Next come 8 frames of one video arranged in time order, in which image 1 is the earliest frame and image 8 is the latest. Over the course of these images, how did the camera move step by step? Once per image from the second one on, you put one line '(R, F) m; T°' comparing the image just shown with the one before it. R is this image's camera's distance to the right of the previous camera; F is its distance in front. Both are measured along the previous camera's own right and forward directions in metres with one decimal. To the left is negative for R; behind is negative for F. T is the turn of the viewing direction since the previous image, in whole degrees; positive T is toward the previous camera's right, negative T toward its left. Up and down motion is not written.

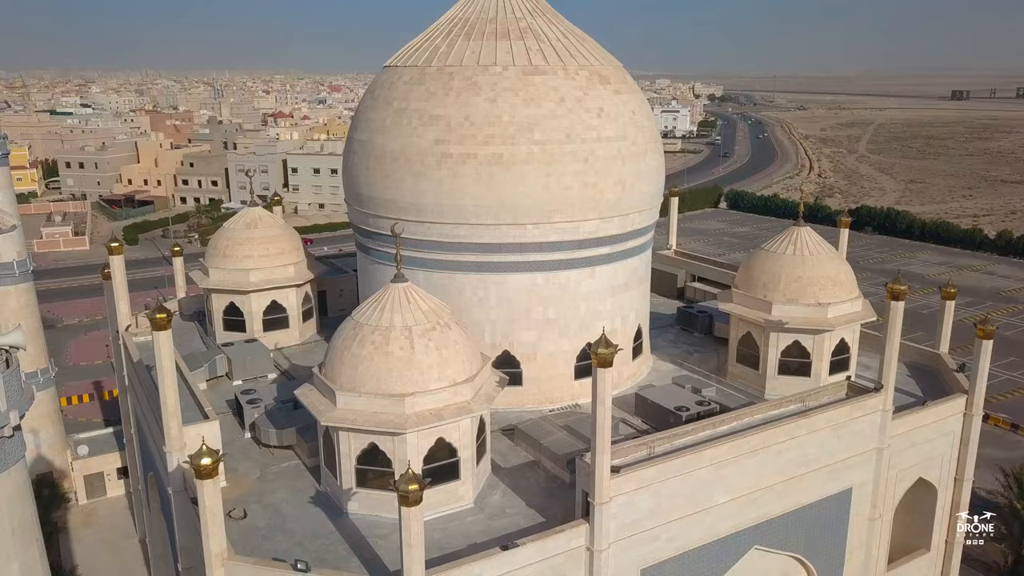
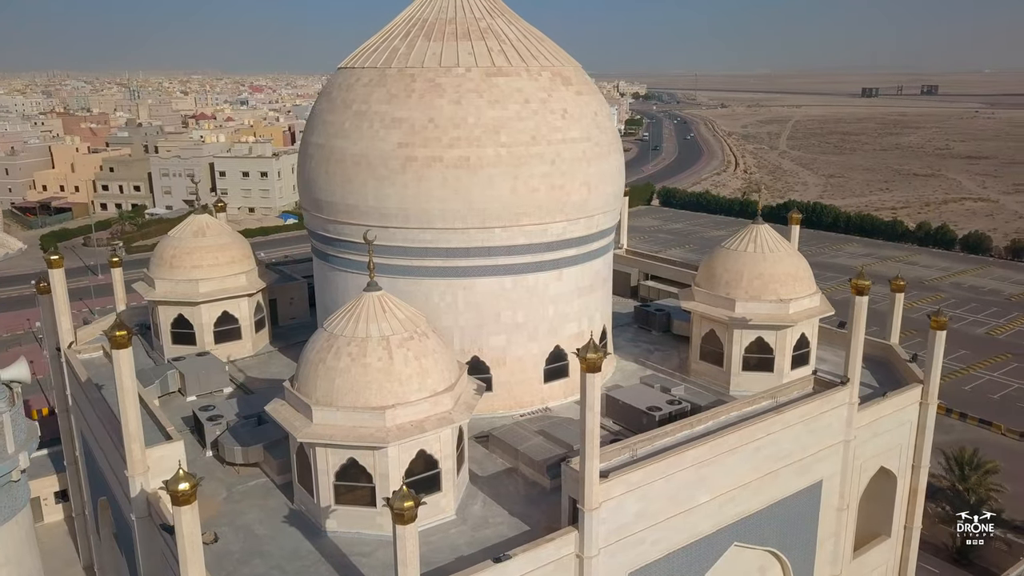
(-0.6, +0.2) m; +5°
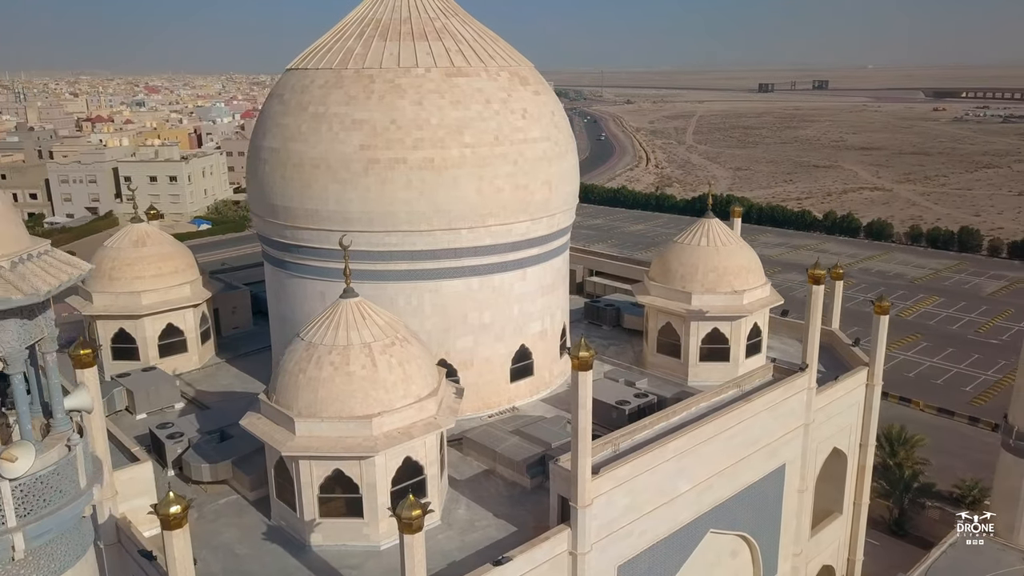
(-0.8, +0.1) m; +6°
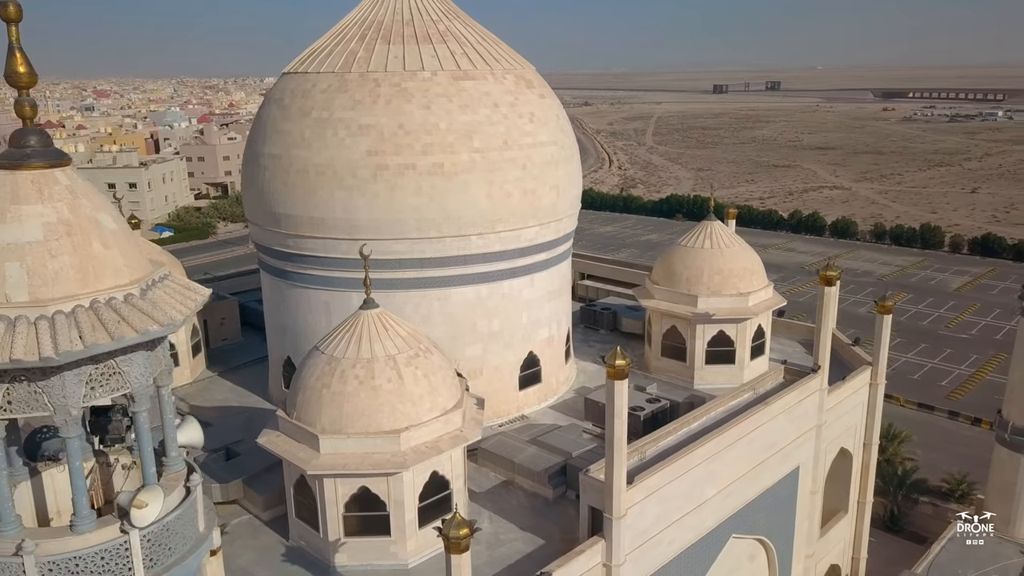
(-0.7, +0.2) m; +3°
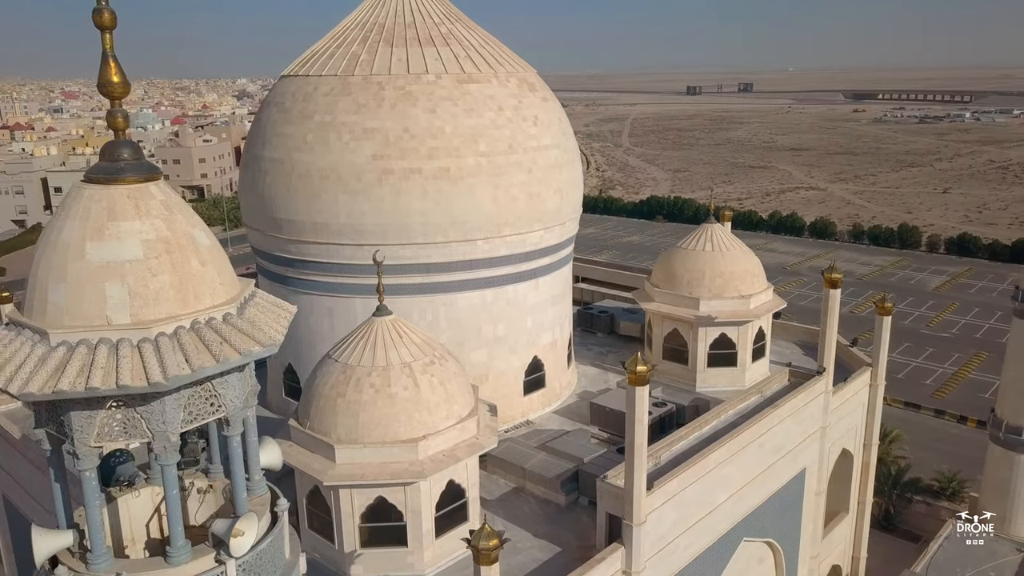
(-0.4, +0.1) m; +2°
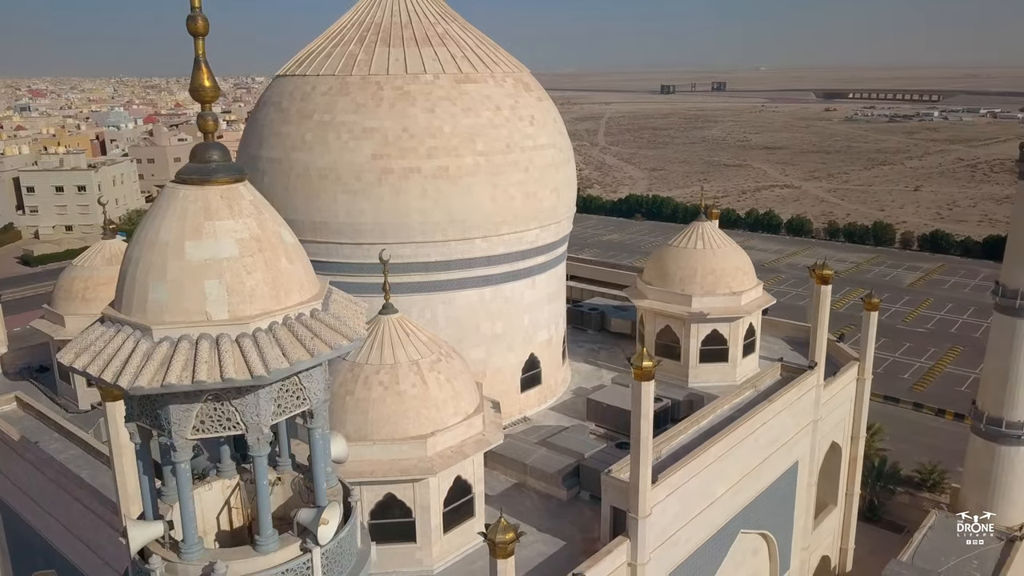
(-0.3, -0.1) m; +2°
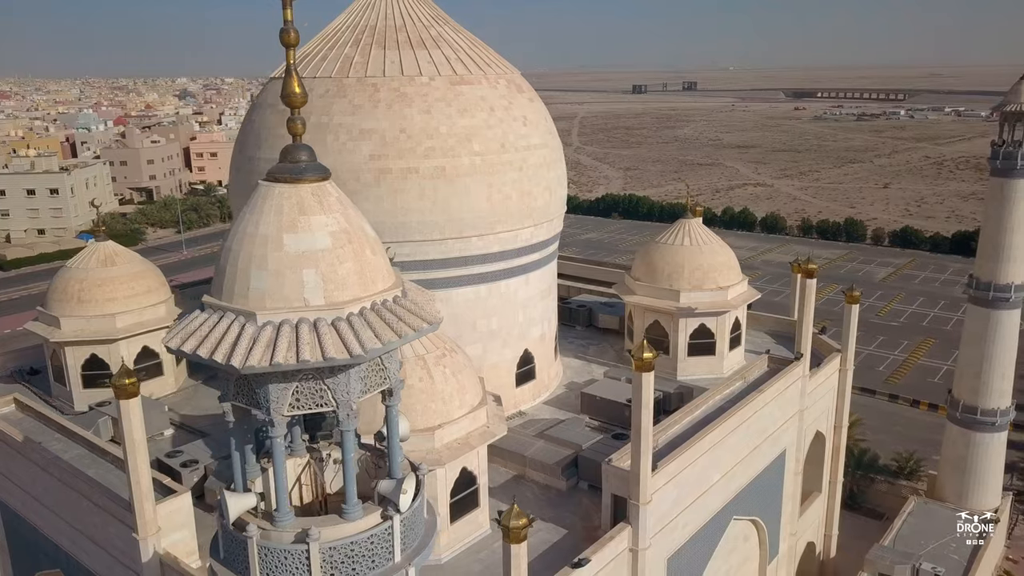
(-0.3, -0.3) m; +2°
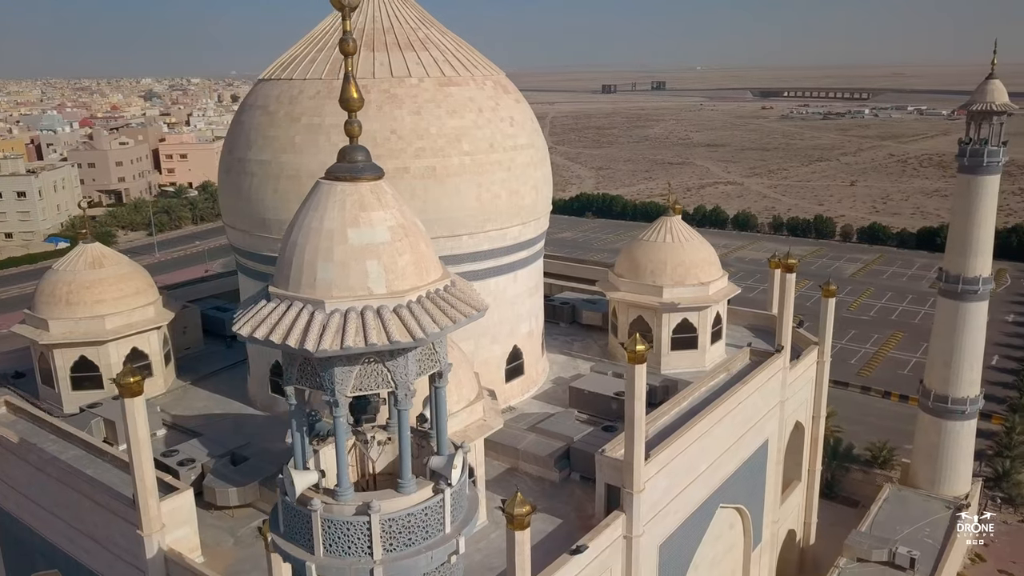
(-0.3, -0.2) m; +2°
